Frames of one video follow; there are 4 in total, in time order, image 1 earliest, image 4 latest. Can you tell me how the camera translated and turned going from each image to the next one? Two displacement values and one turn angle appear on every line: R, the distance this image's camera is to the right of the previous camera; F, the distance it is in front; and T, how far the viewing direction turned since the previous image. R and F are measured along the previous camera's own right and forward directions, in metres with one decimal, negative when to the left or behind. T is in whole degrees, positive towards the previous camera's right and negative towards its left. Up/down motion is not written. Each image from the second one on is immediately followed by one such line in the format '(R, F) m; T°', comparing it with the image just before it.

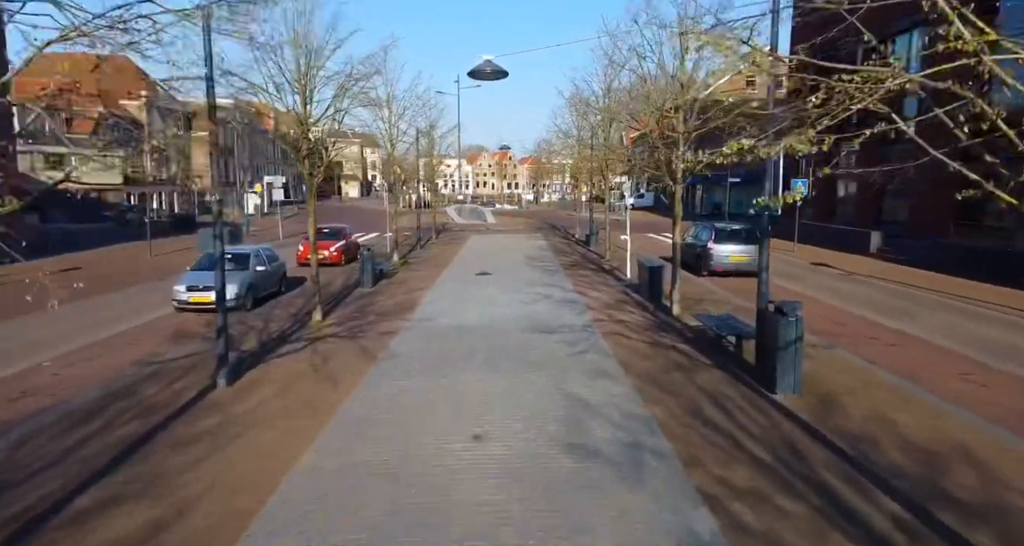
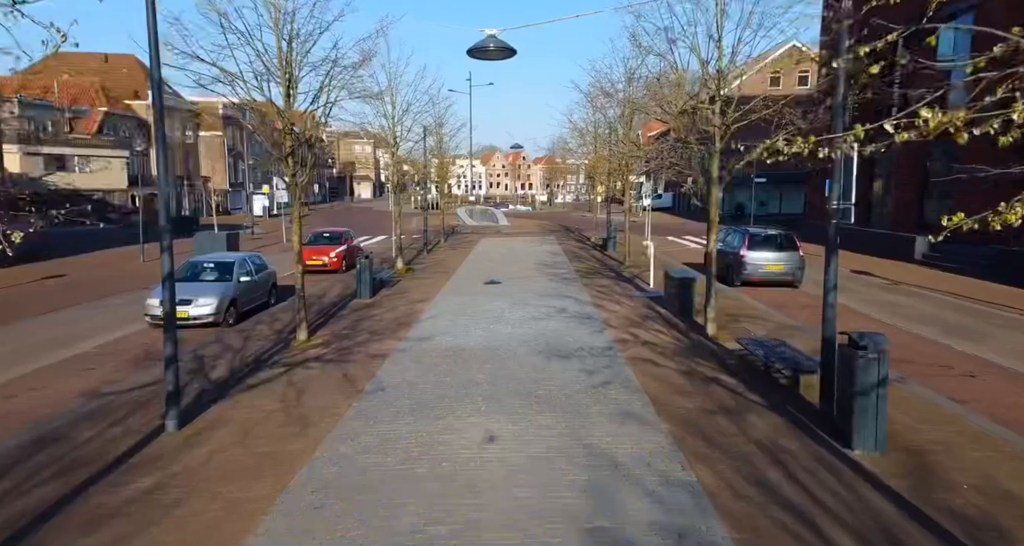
(+0.1, +1.5) m; -1°
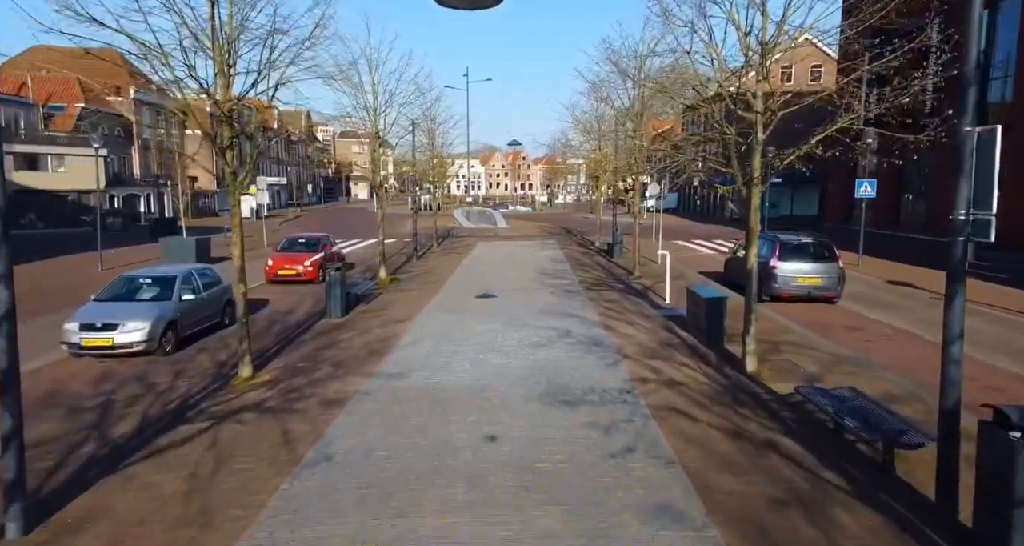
(+0.1, +2.0) m; 0°
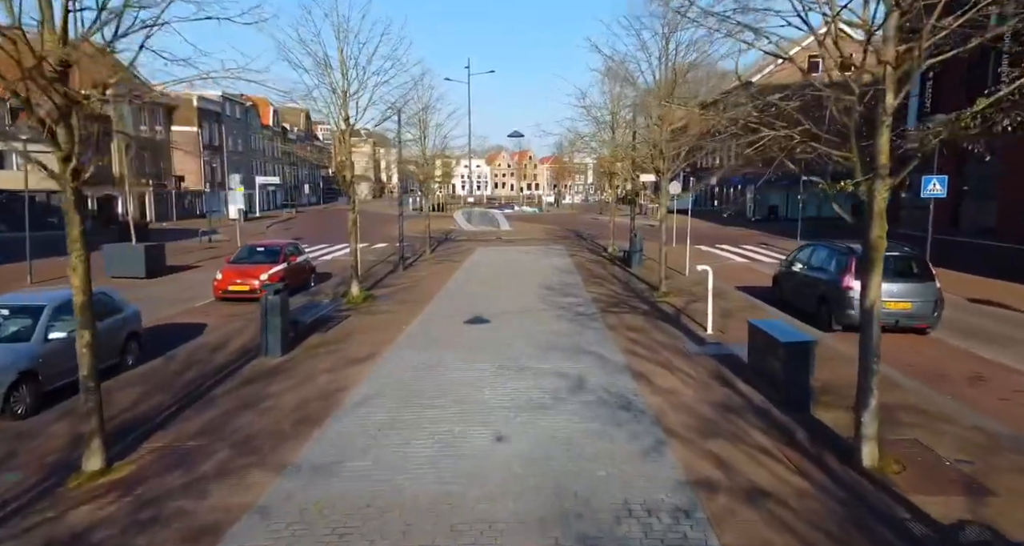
(+0.2, +3.0) m; -1°
